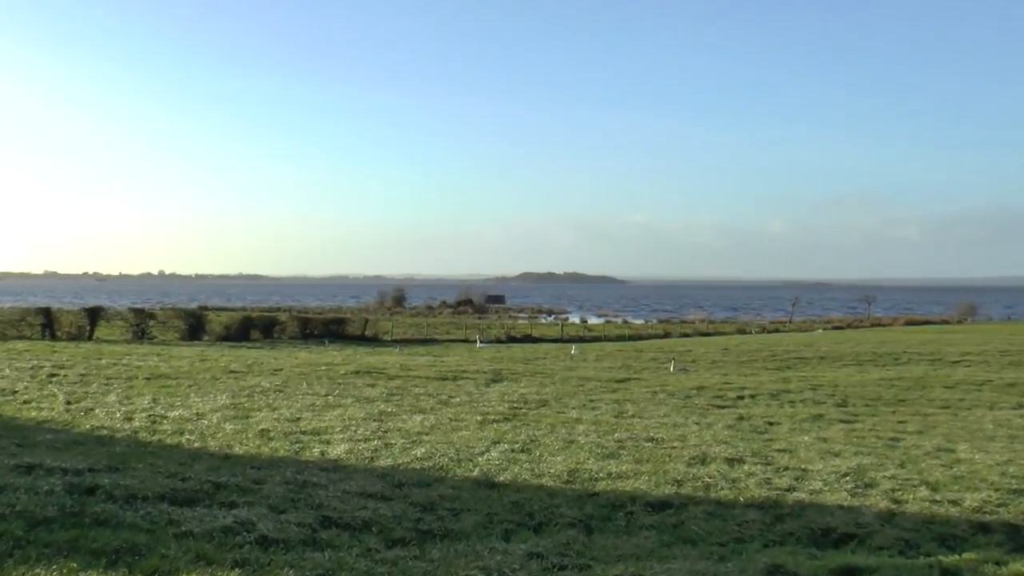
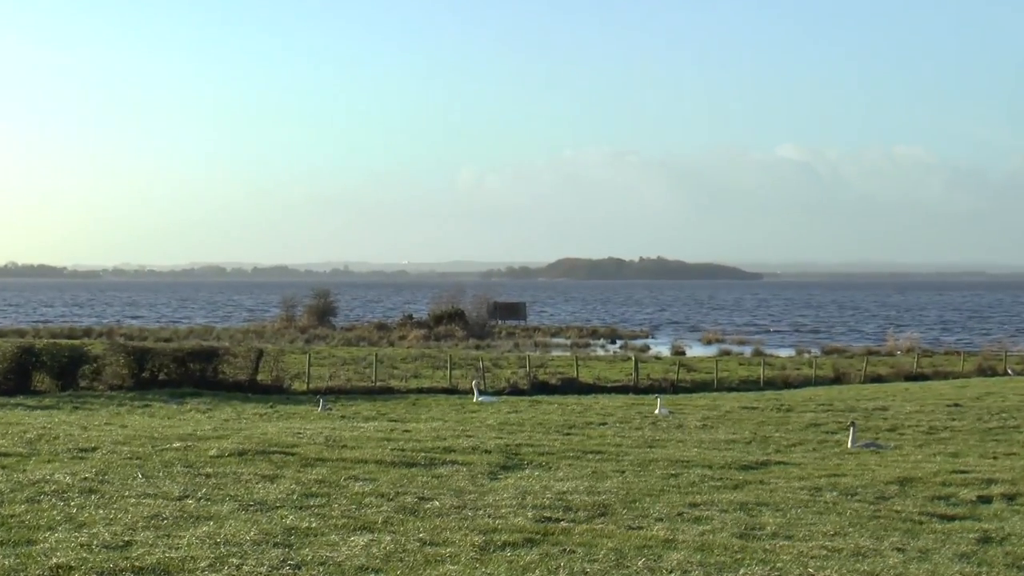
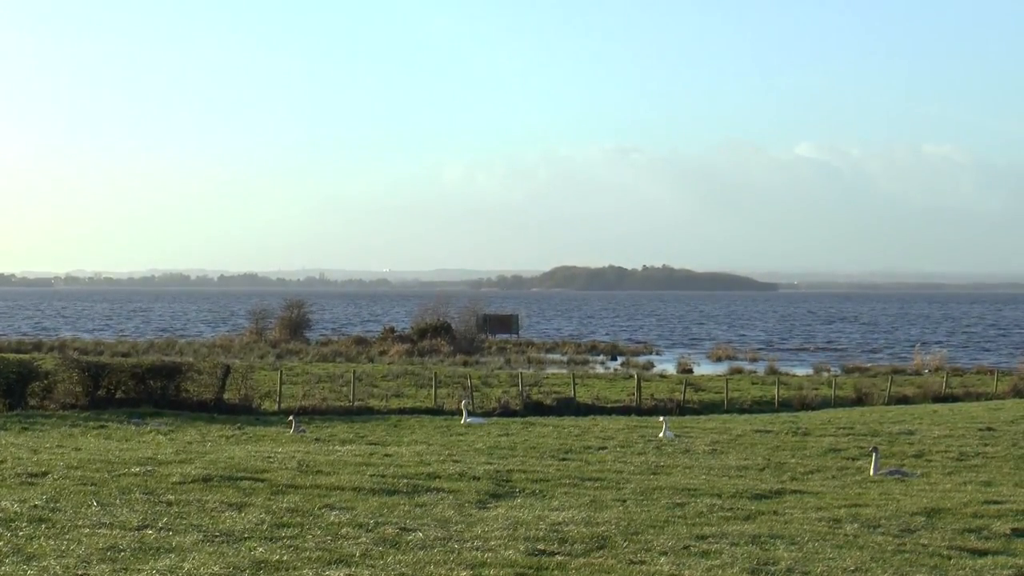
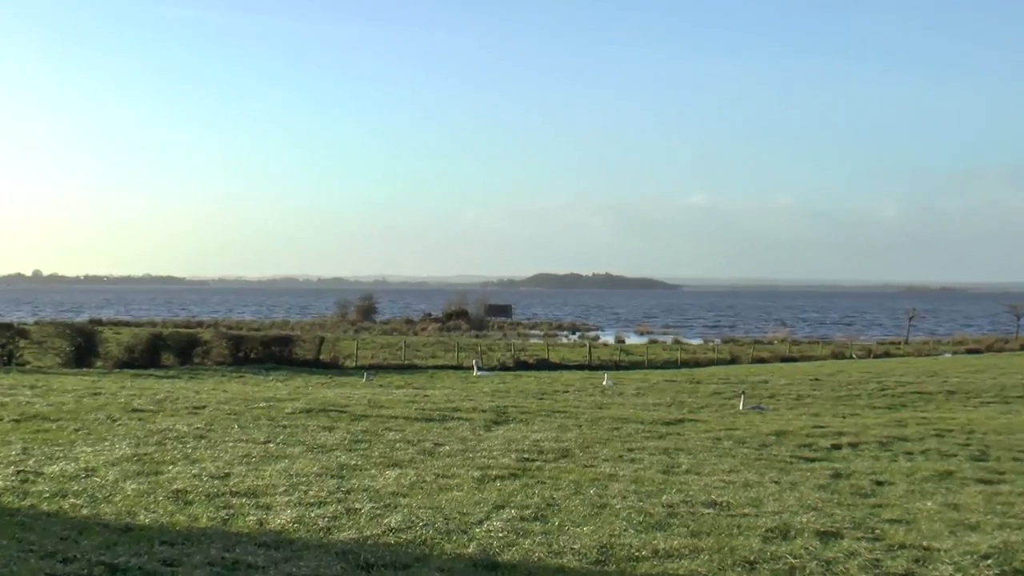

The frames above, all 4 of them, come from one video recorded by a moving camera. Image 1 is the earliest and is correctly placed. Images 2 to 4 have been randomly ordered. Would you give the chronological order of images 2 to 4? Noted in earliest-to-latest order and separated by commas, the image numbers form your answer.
4, 2, 3
